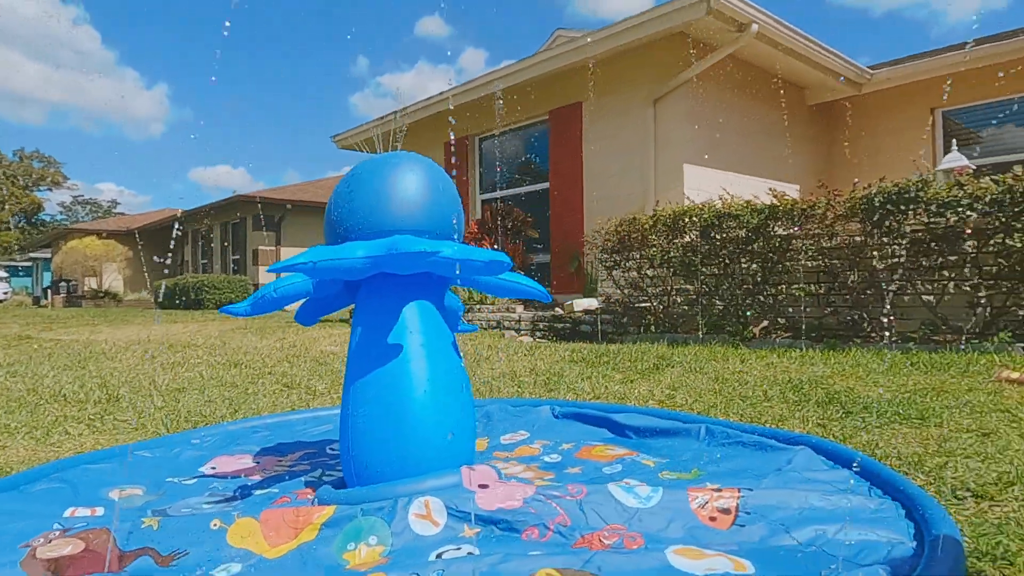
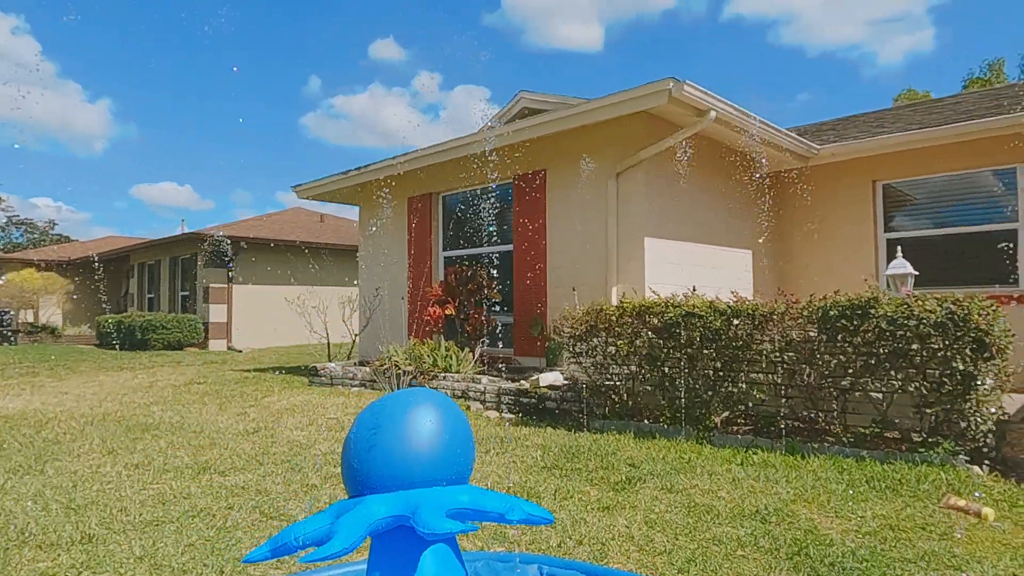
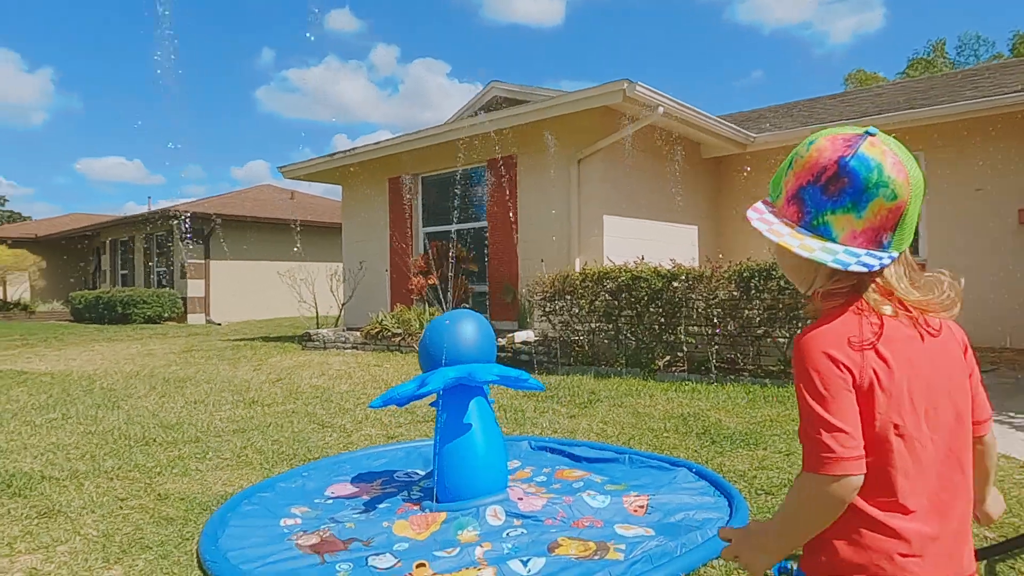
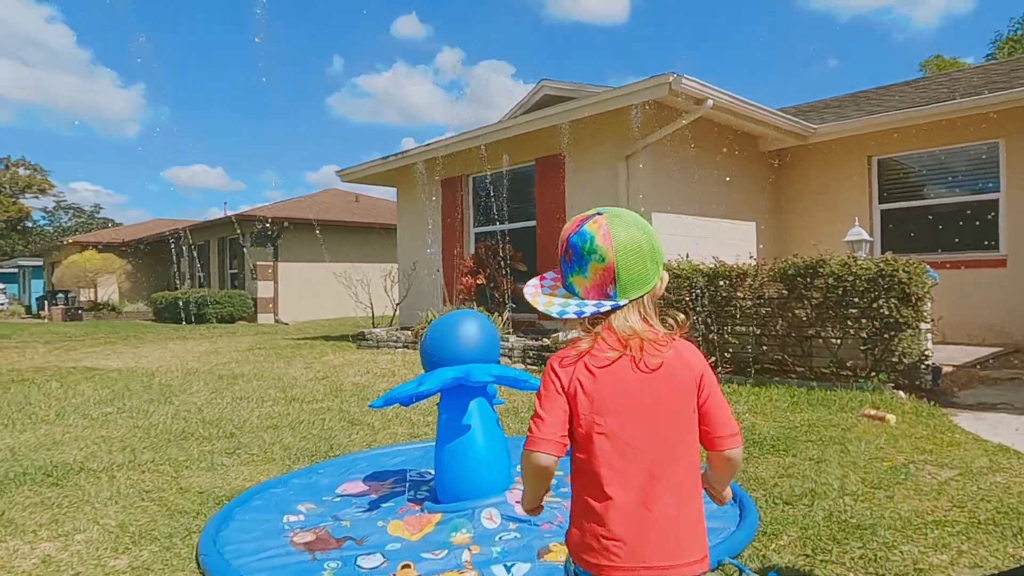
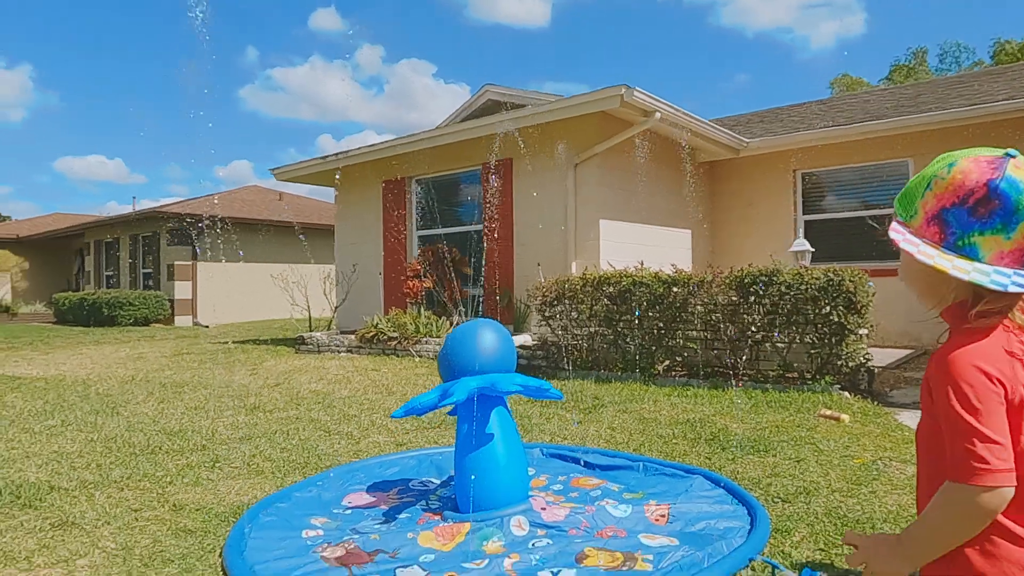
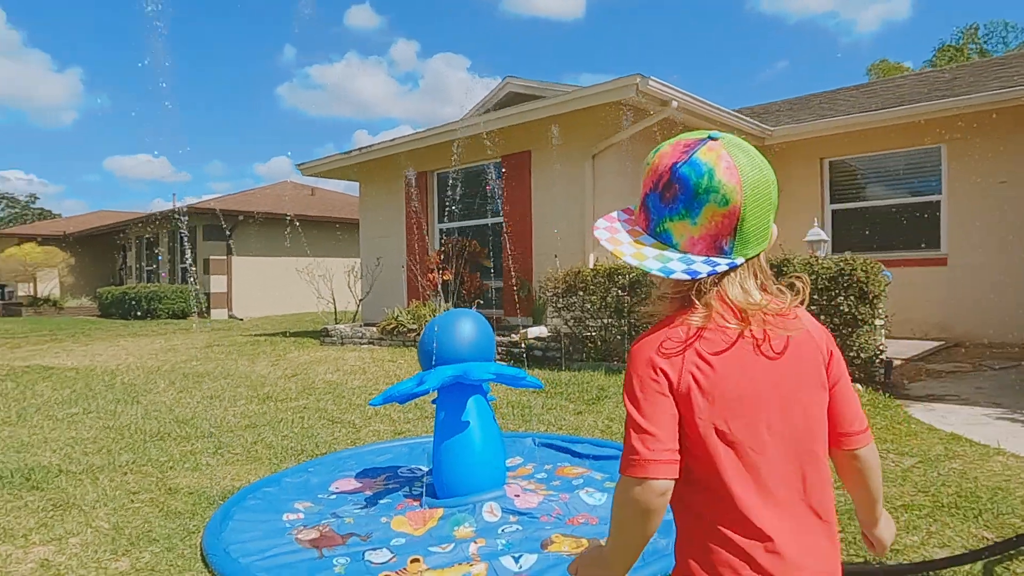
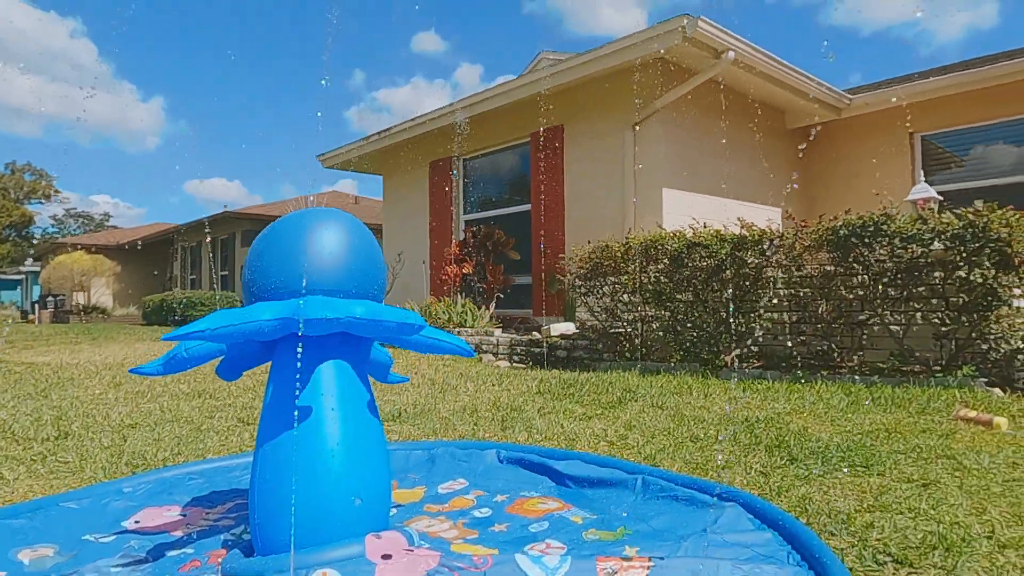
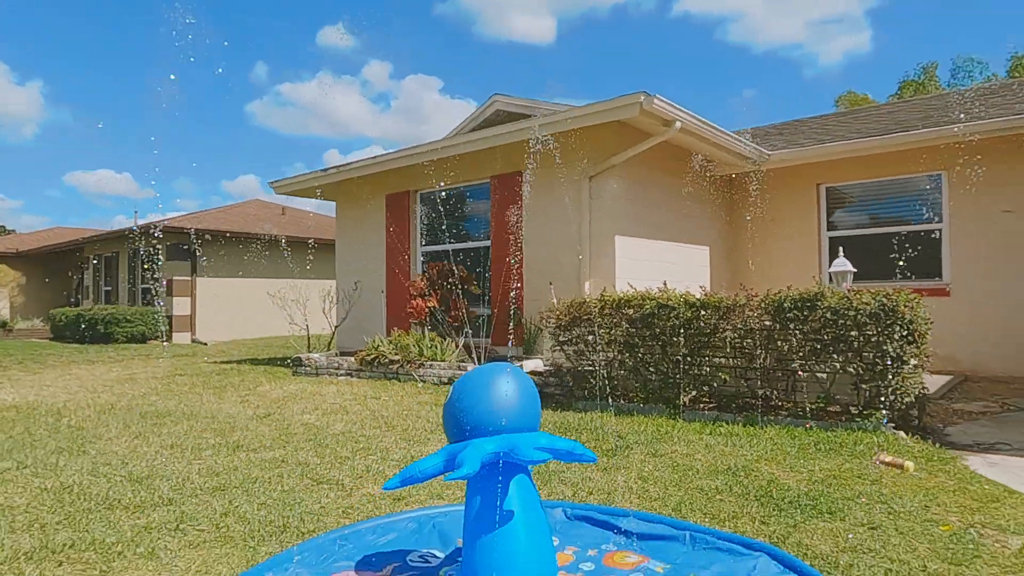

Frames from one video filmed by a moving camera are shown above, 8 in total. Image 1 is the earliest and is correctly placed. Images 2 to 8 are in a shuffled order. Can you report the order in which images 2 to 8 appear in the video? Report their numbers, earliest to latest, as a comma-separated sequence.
7, 2, 8, 5, 3, 6, 4
